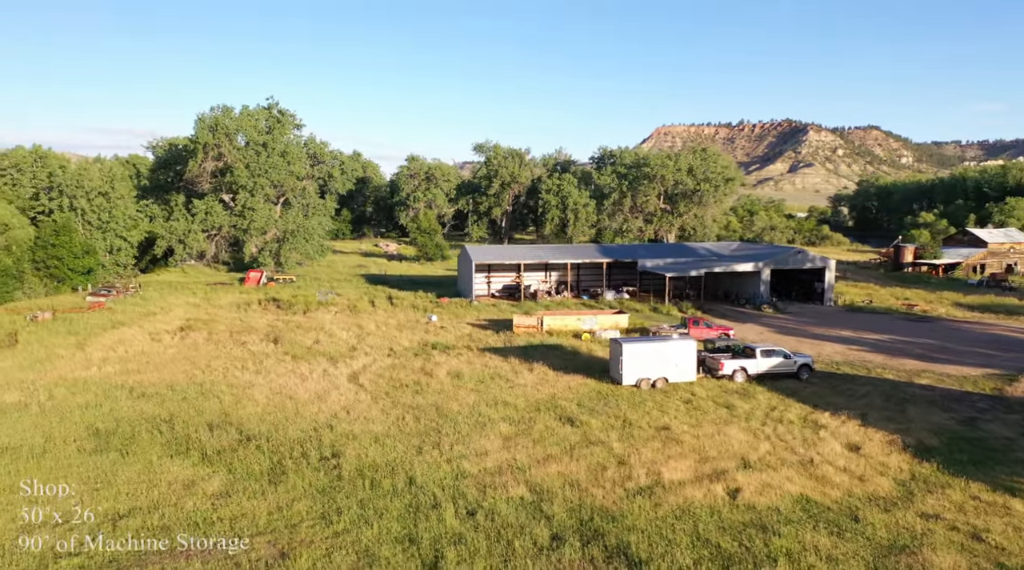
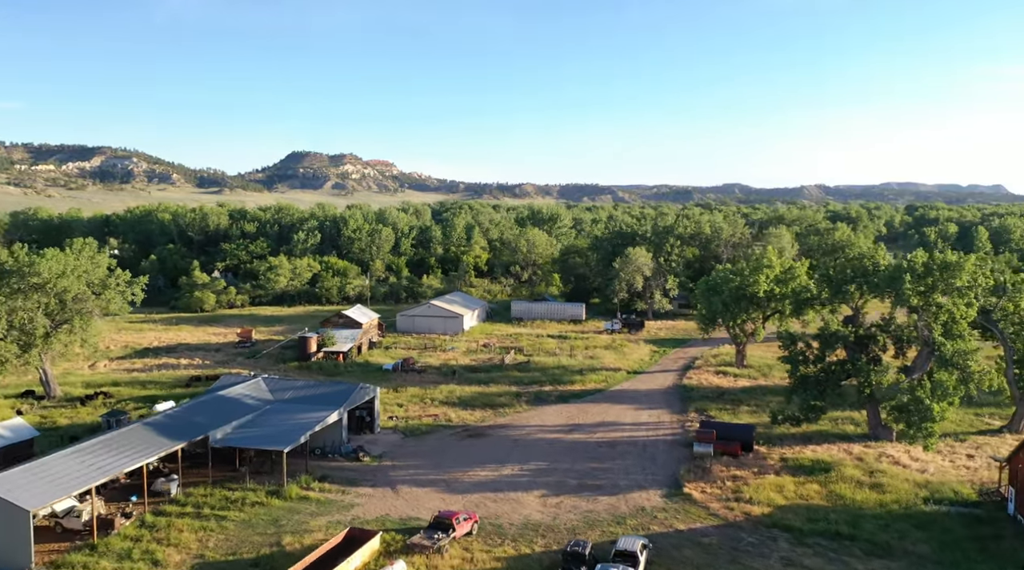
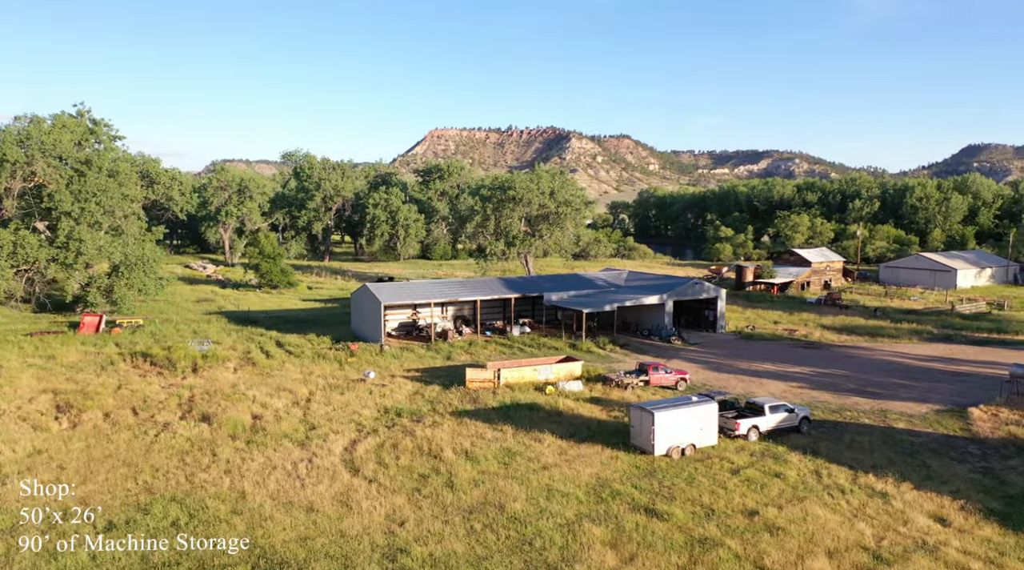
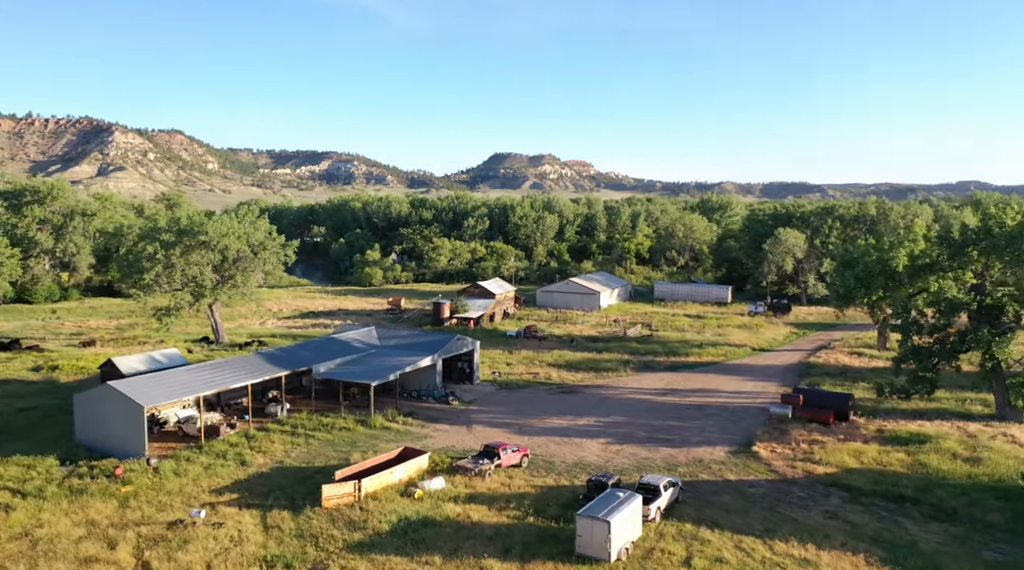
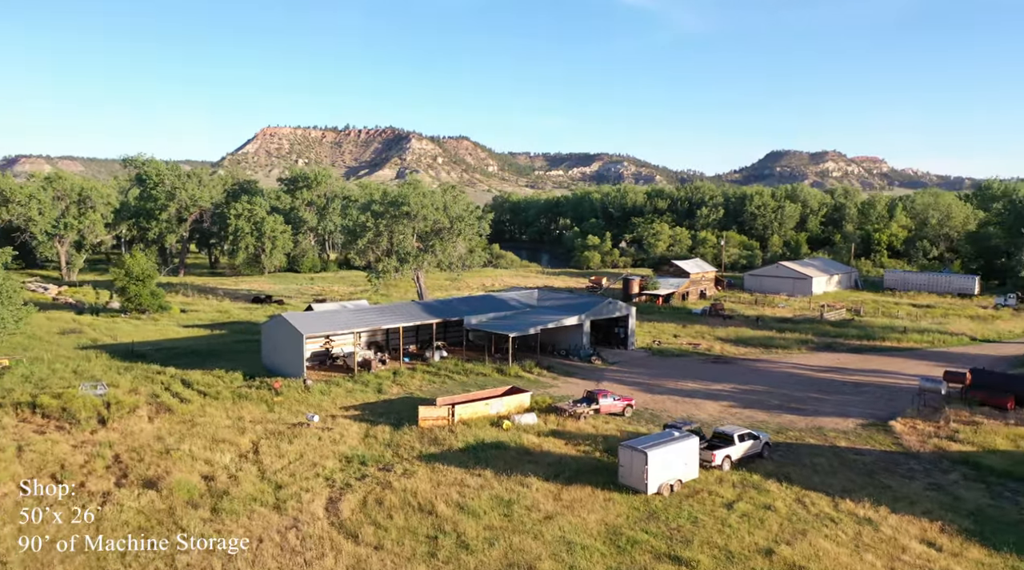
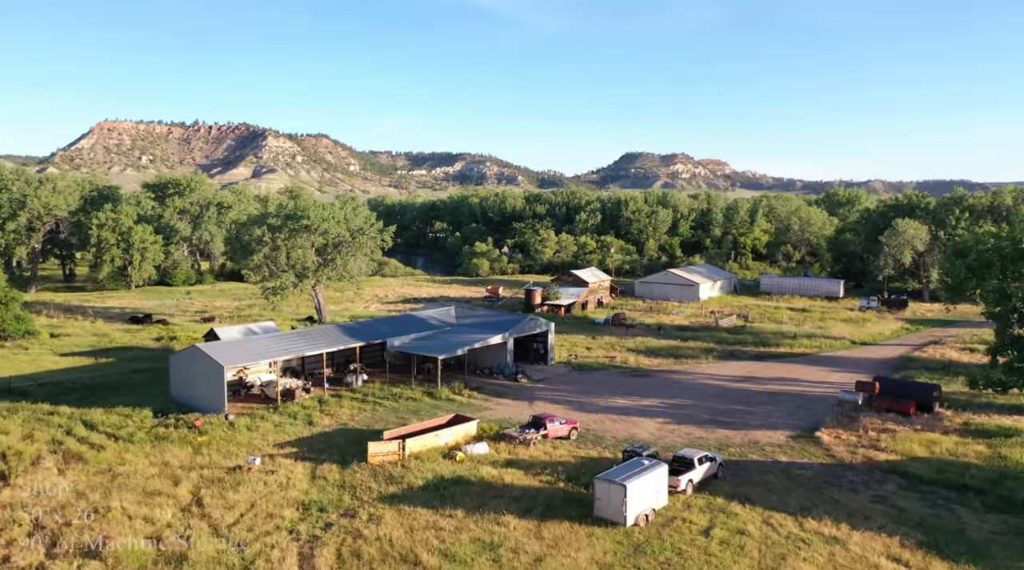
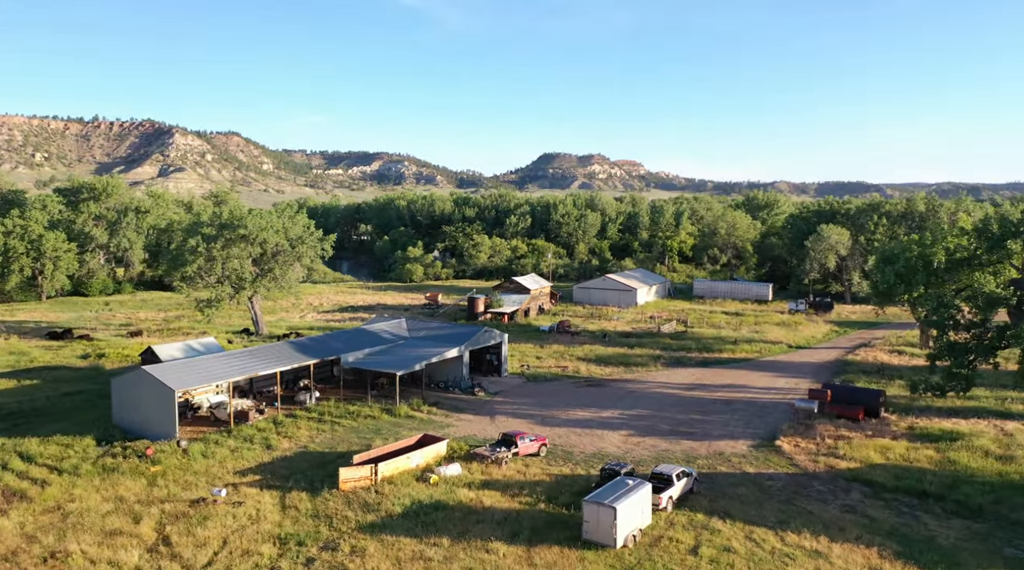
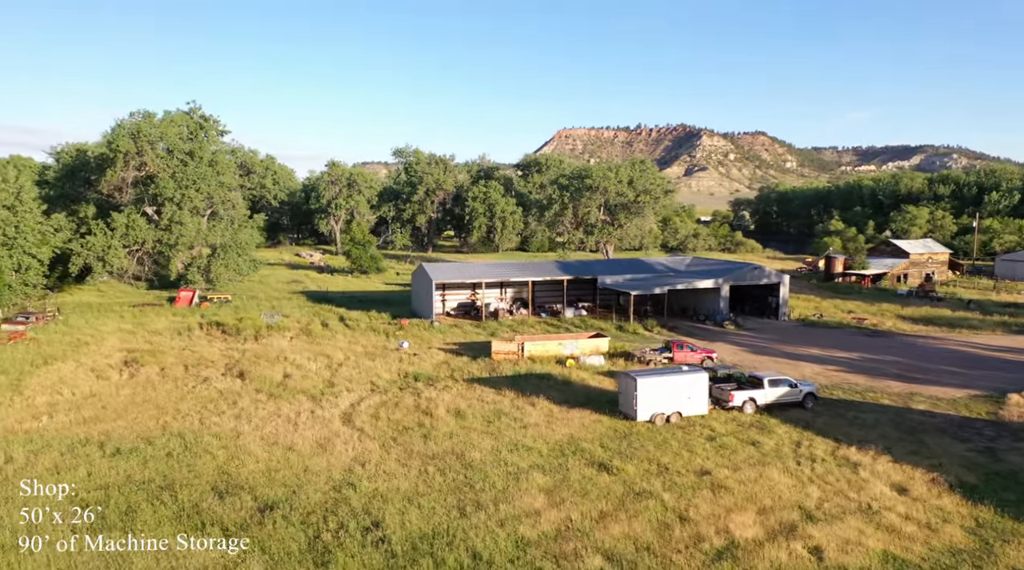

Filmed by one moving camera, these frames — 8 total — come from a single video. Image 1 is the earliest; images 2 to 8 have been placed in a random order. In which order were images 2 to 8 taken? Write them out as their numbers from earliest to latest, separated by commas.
8, 3, 5, 6, 7, 4, 2
